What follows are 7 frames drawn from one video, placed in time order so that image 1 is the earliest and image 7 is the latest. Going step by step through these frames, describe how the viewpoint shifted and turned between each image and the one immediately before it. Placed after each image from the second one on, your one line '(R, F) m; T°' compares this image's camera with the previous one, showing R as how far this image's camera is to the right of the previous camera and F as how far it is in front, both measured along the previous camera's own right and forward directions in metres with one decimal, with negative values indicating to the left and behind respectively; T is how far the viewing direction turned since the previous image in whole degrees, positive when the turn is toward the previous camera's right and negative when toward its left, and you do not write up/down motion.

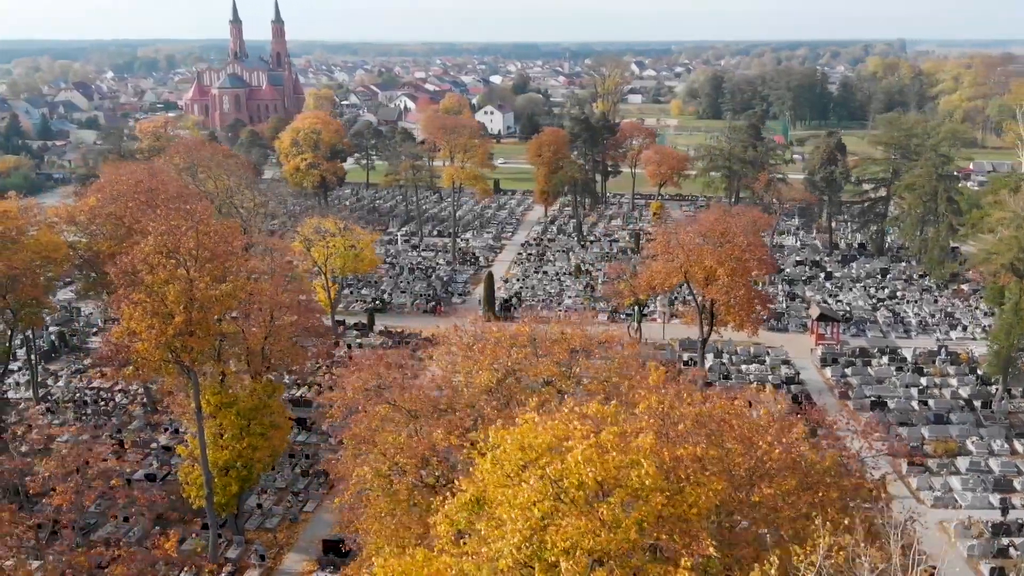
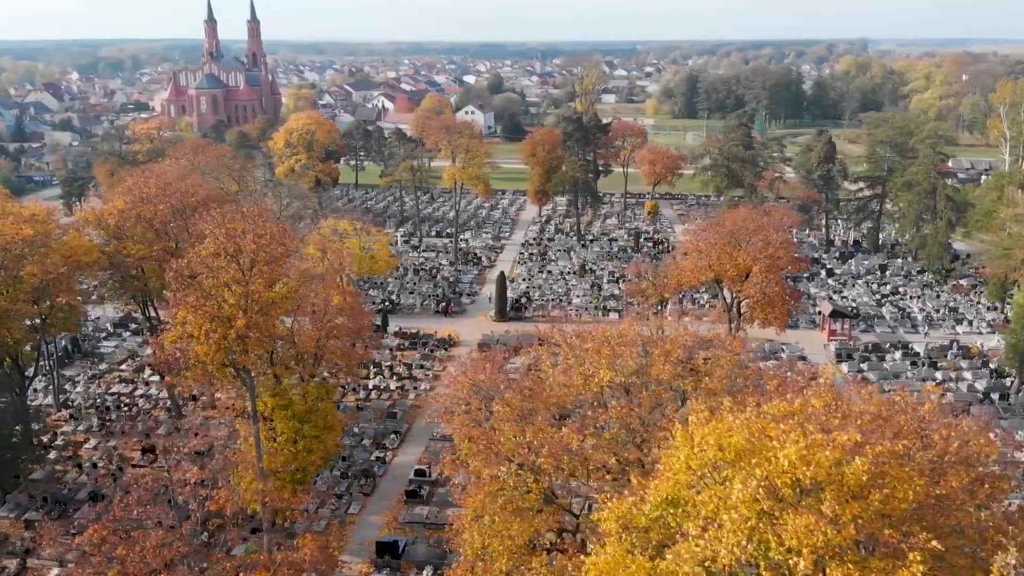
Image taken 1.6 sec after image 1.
(-1.6, 0.0) m; +2°
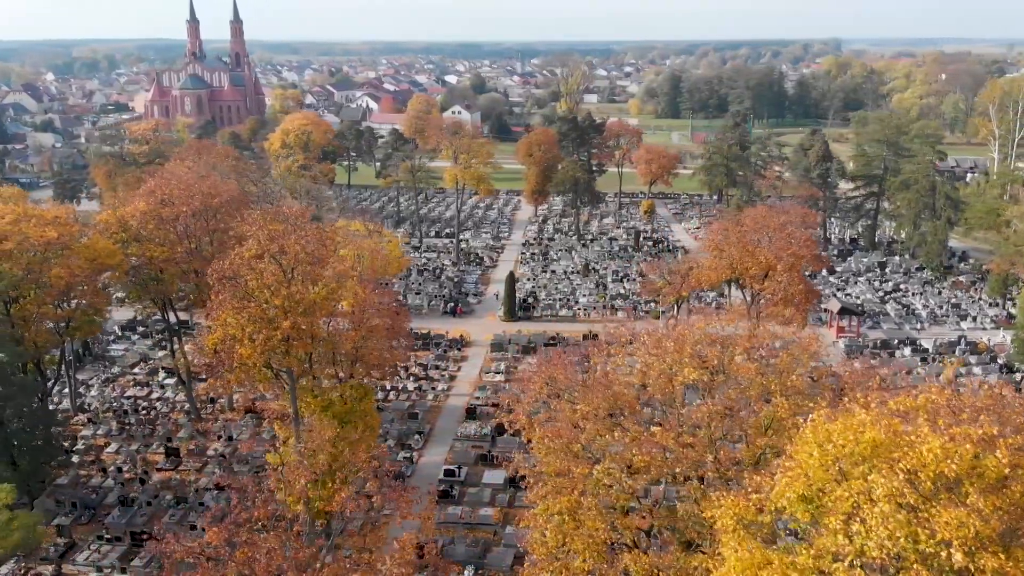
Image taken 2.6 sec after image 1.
(-1.2, 0.0) m; +1°
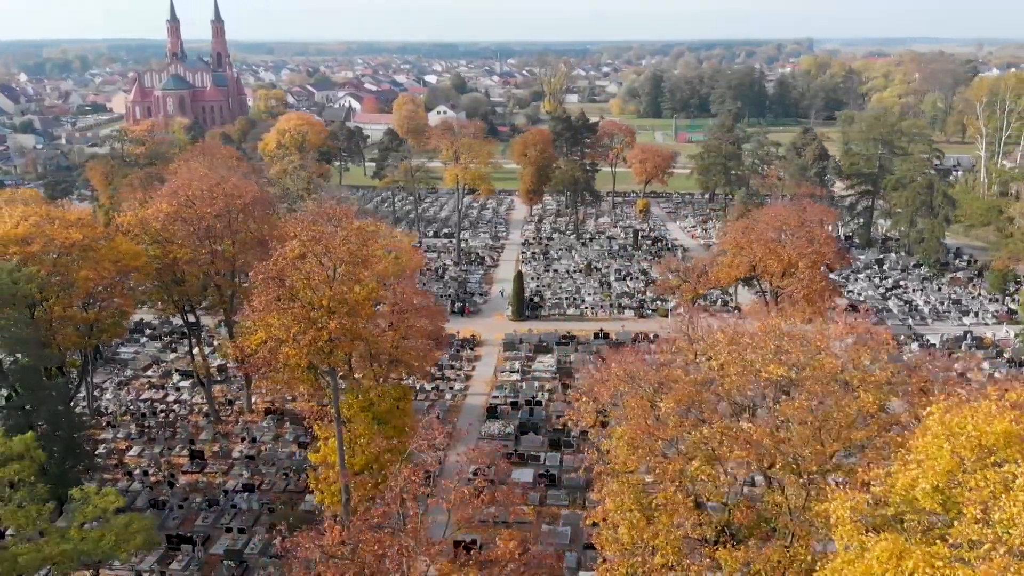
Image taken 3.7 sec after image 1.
(-1.2, 0.0) m; +1°
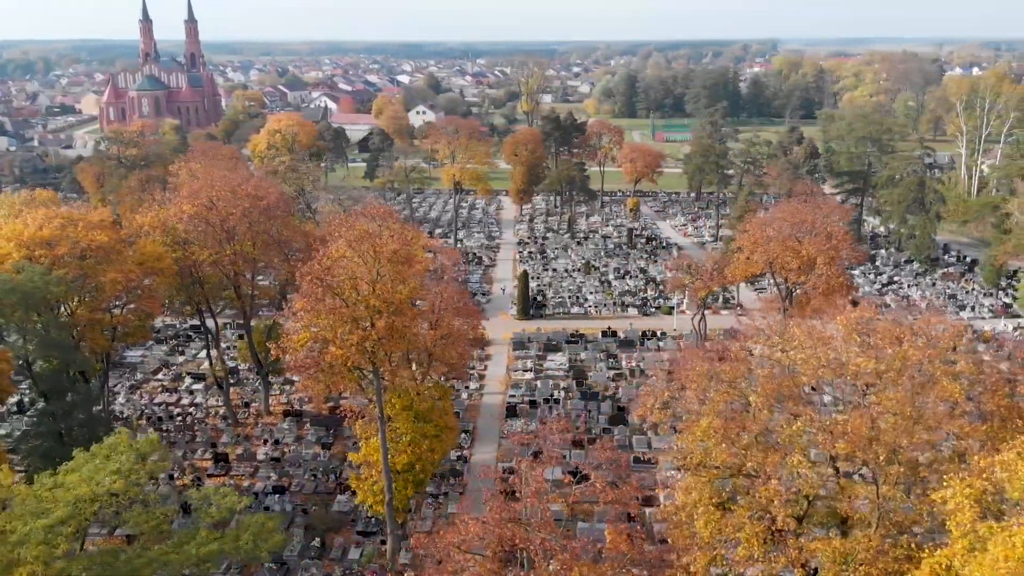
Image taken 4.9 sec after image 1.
(-1.3, -0.1) m; +2°
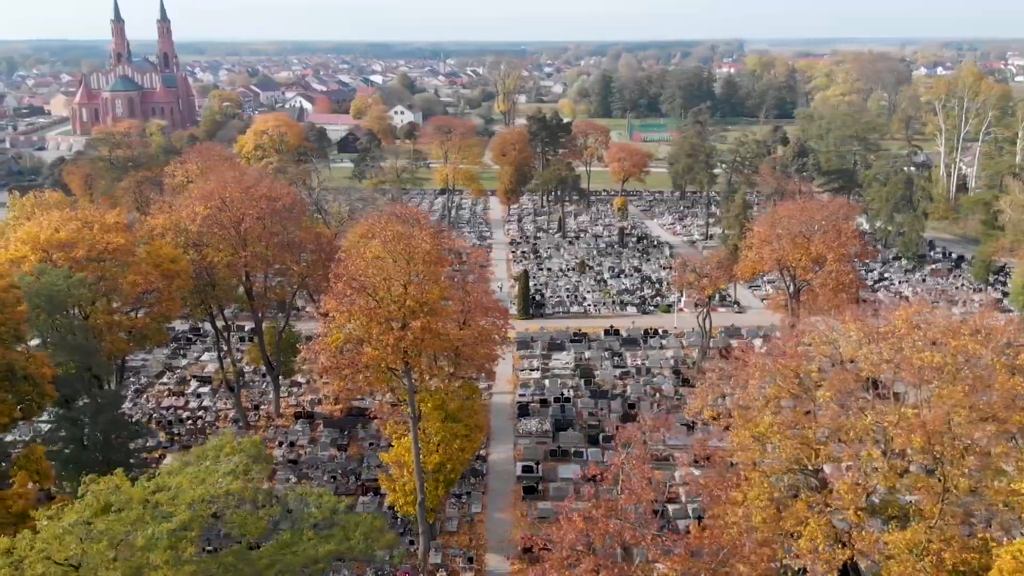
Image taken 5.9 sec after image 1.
(-1.1, 0.0) m; +2°
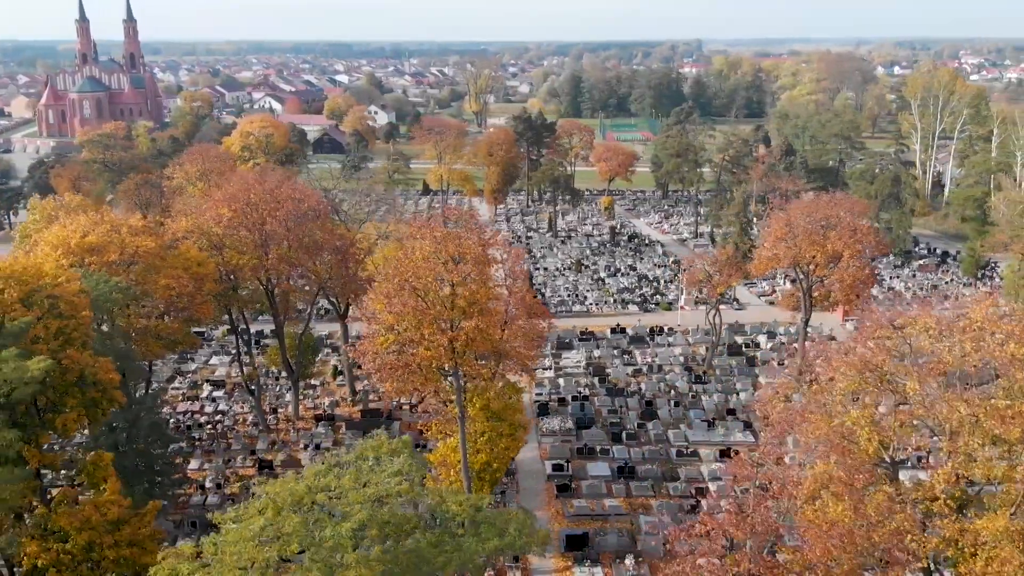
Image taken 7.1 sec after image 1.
(-1.5, -0.1) m; +2°
